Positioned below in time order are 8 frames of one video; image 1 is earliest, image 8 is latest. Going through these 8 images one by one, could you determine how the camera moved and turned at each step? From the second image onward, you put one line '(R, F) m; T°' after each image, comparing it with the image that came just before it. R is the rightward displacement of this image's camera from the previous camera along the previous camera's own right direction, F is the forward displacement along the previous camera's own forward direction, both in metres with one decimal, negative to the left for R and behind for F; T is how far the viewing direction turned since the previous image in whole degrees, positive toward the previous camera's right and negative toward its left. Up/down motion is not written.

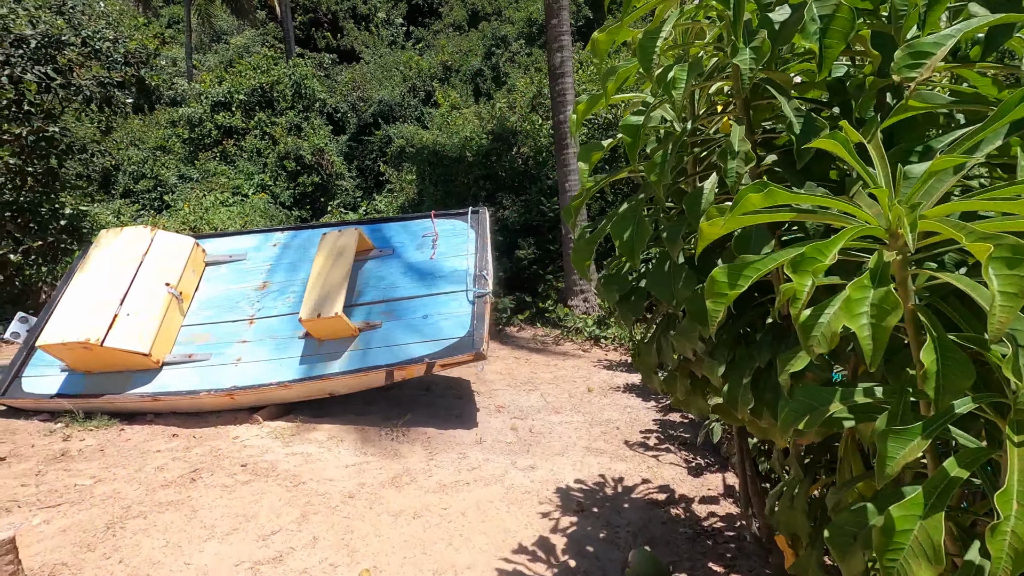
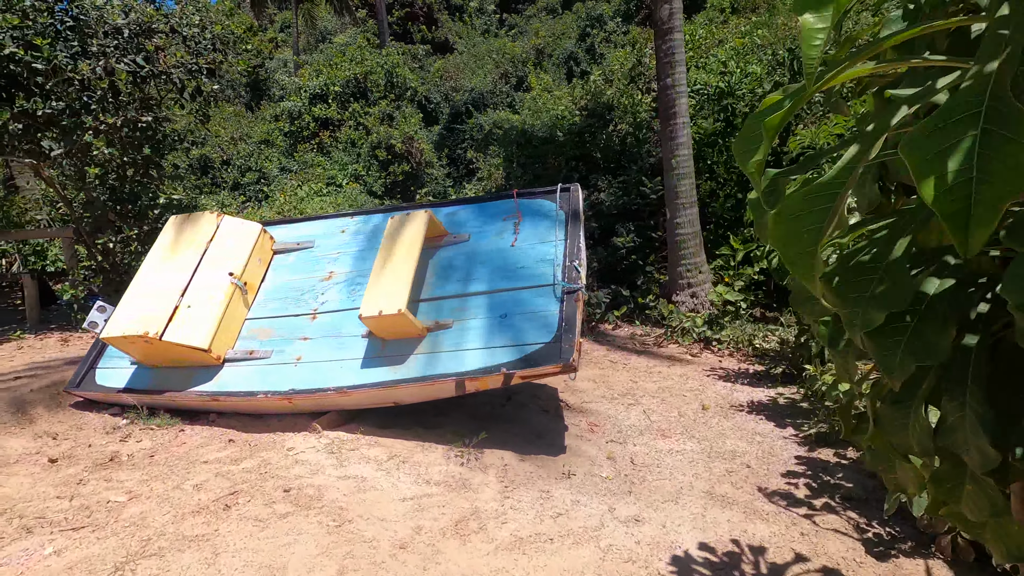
(0.0, +0.7) m; -10°
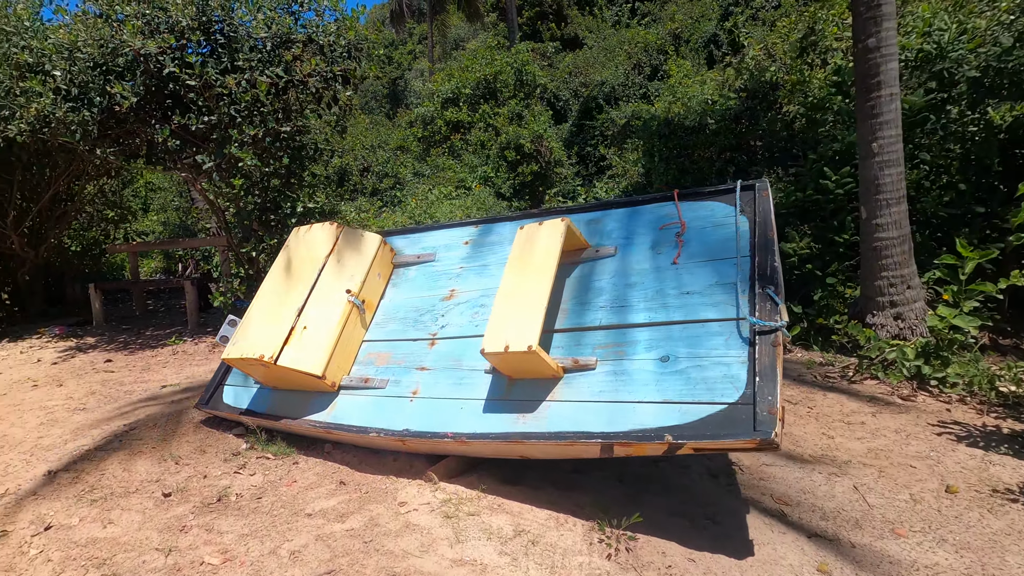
(-0.2, +0.6) m; -13°
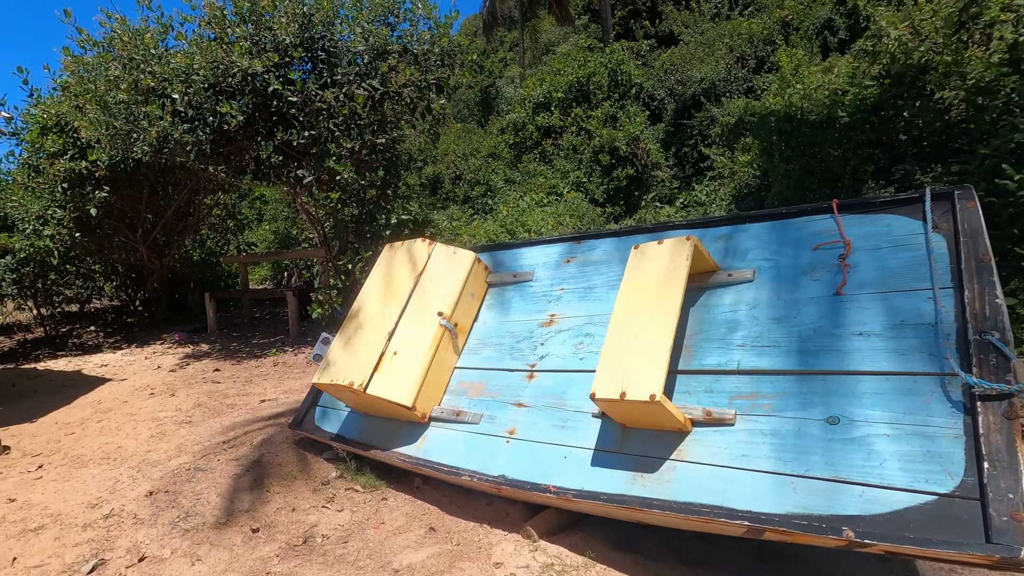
(-0.1, +0.3) m; -9°
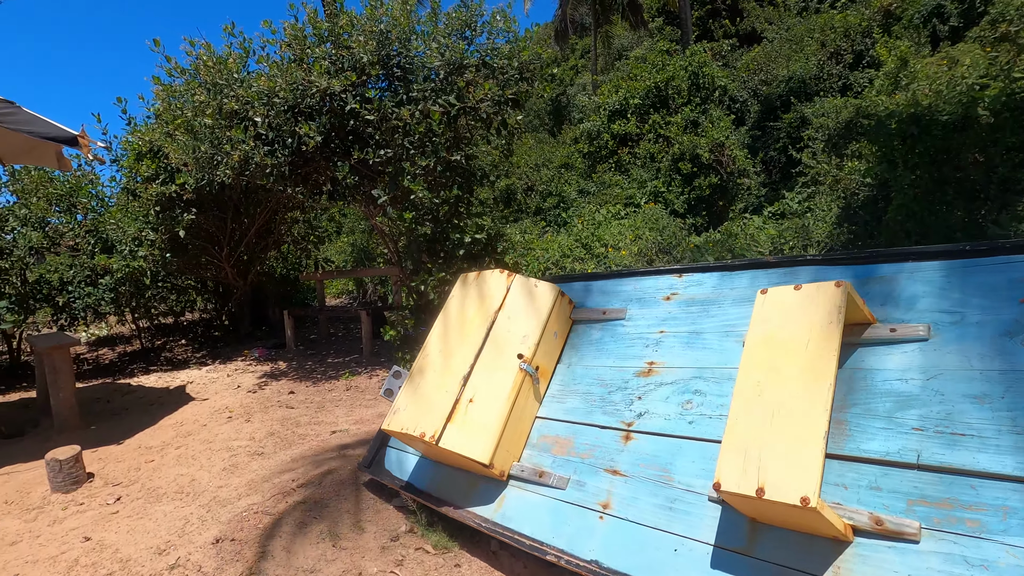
(-0.1, +0.3) m; -7°
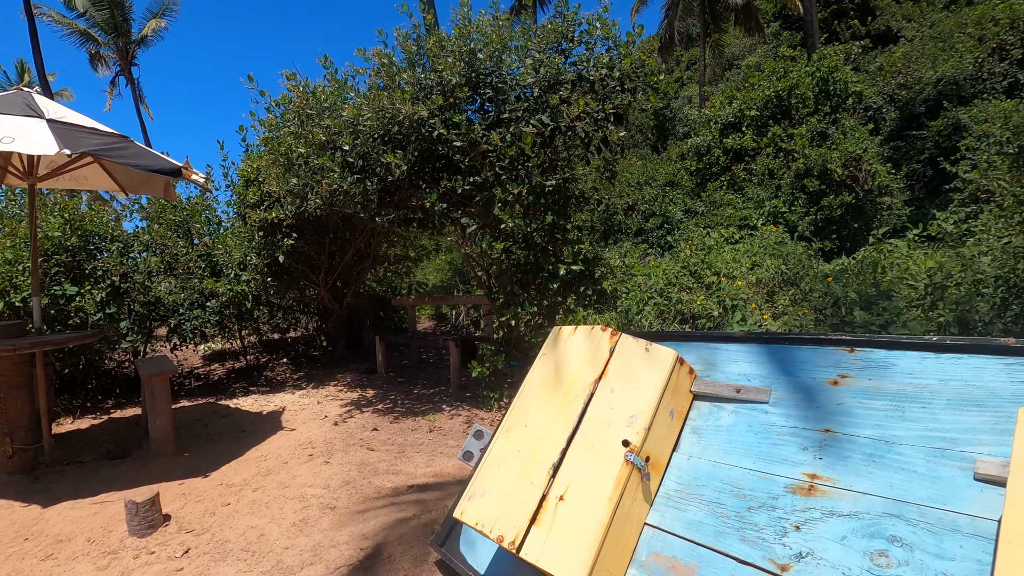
(0.0, +0.5) m; -10°
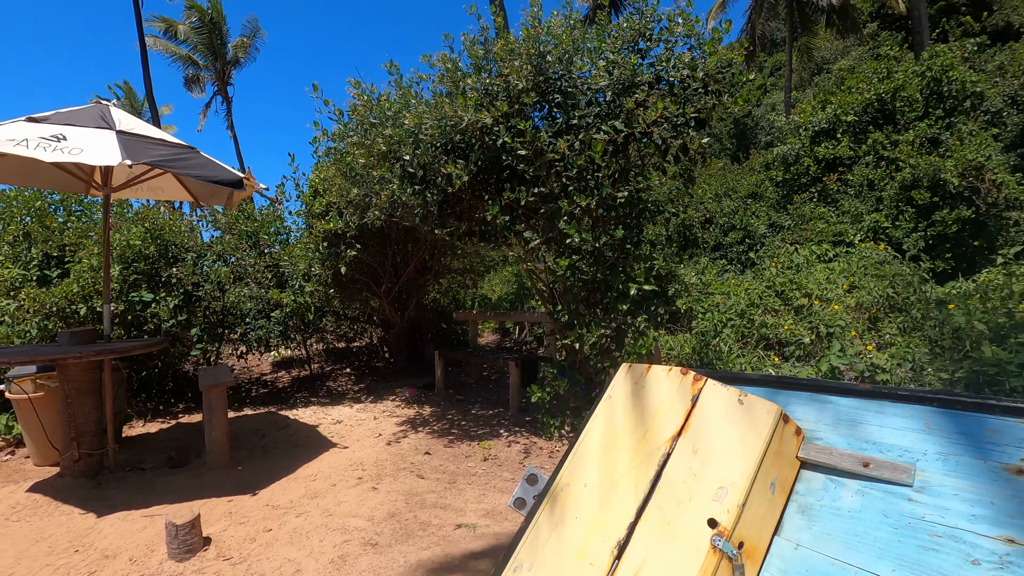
(0.0, +0.4) m; -7°
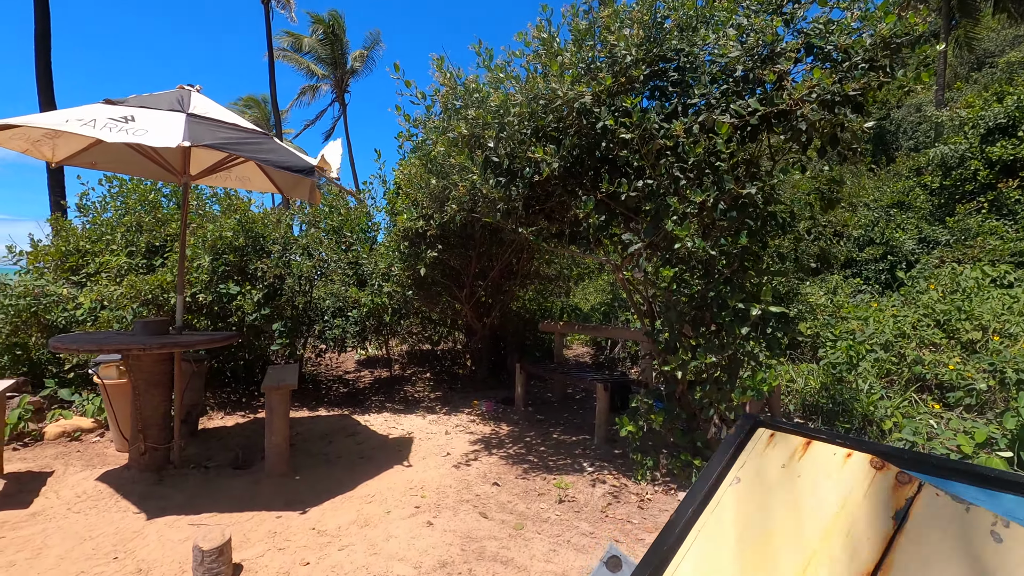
(0.0, +0.7) m; -10°
